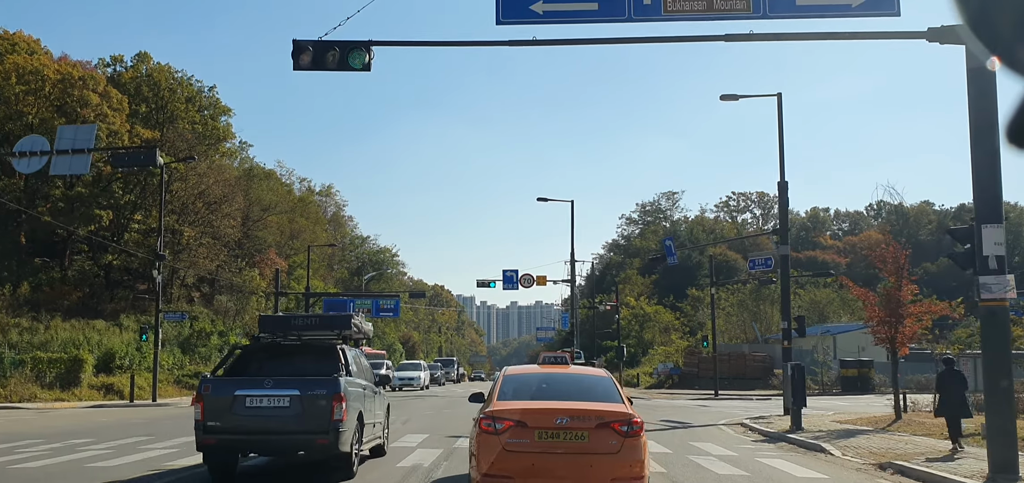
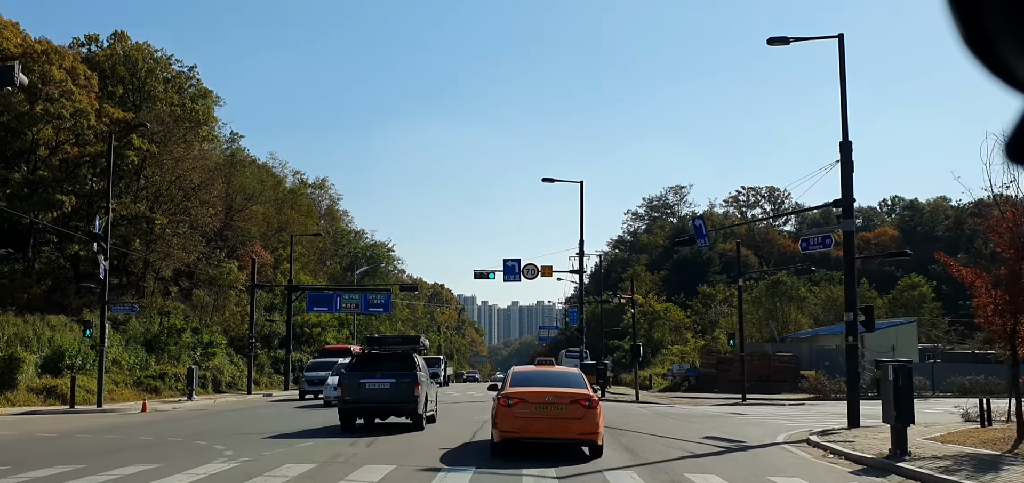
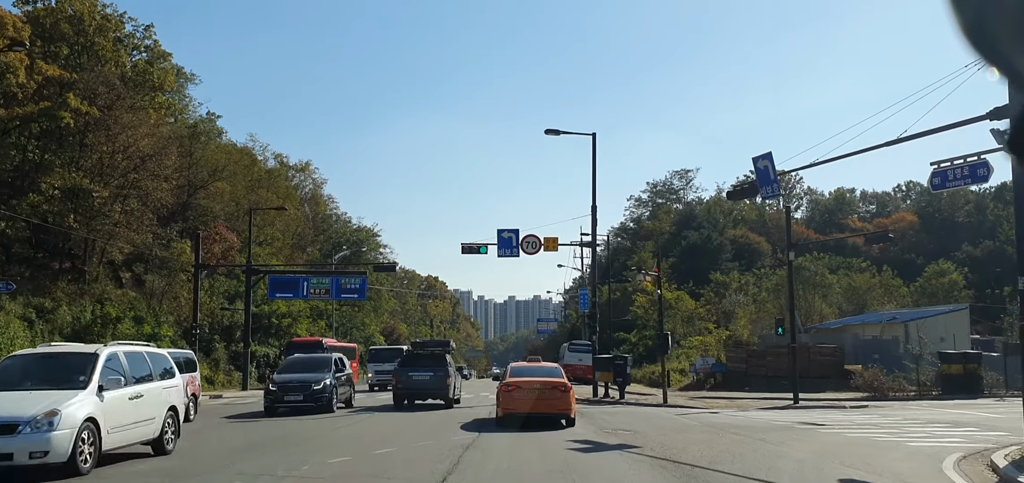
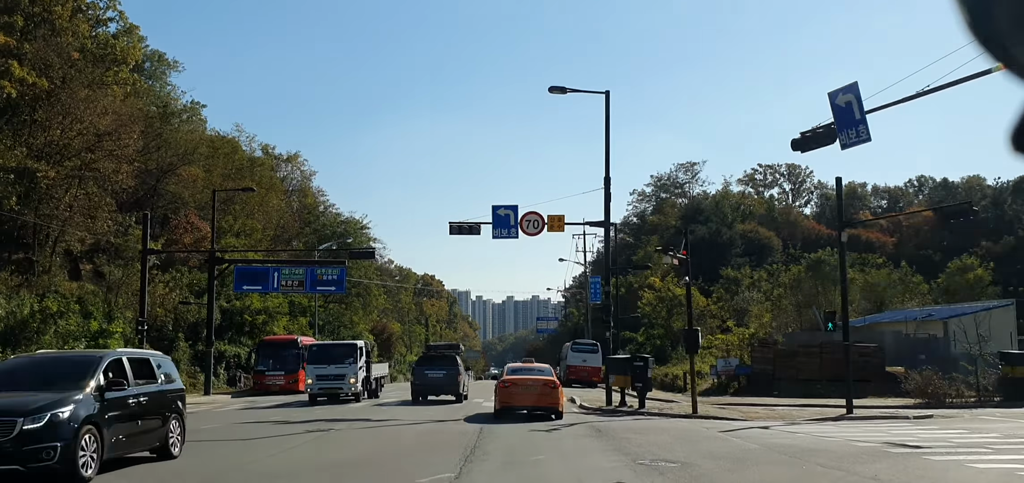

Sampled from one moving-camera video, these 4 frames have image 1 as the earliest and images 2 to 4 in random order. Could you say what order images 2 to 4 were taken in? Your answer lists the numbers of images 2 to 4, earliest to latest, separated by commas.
2, 3, 4
